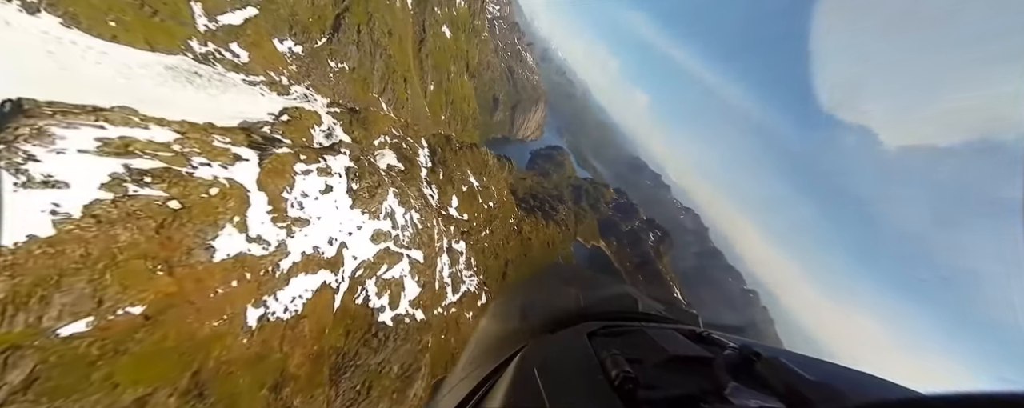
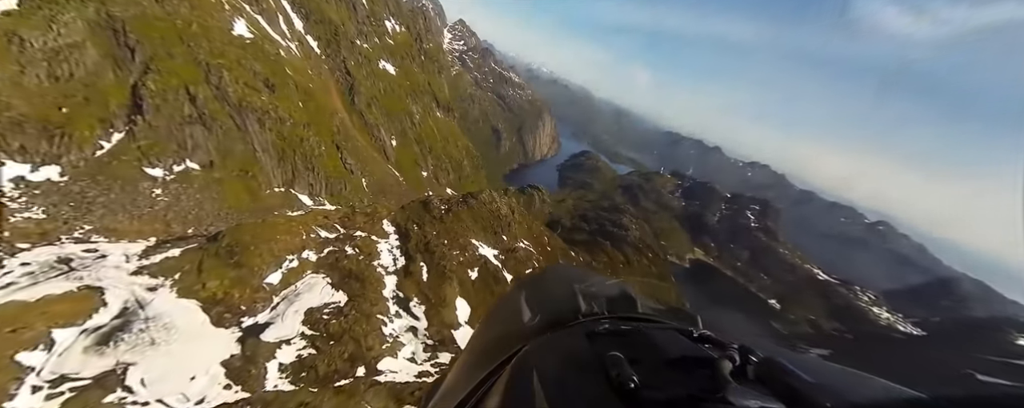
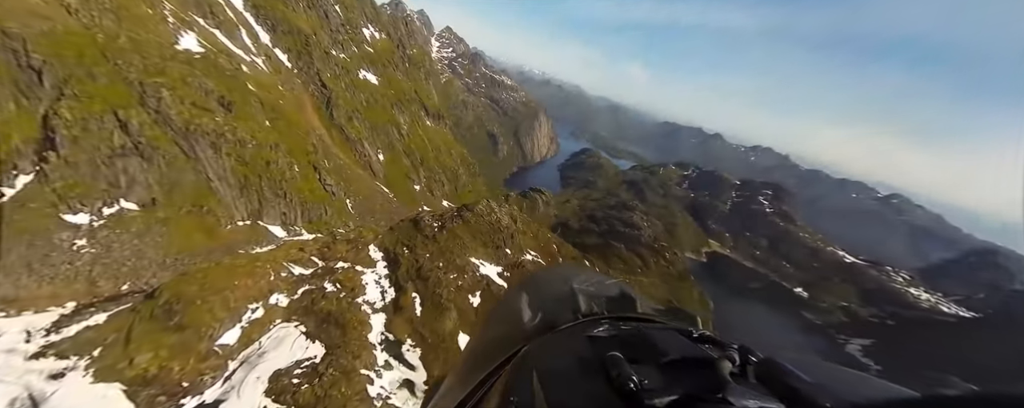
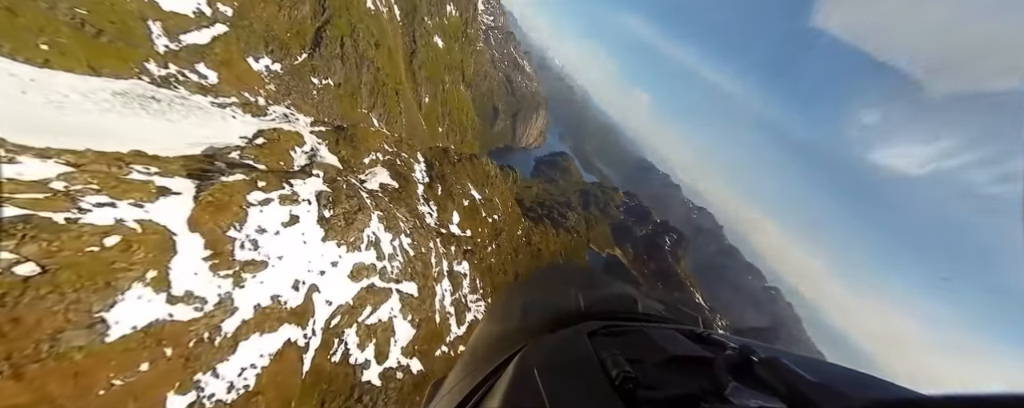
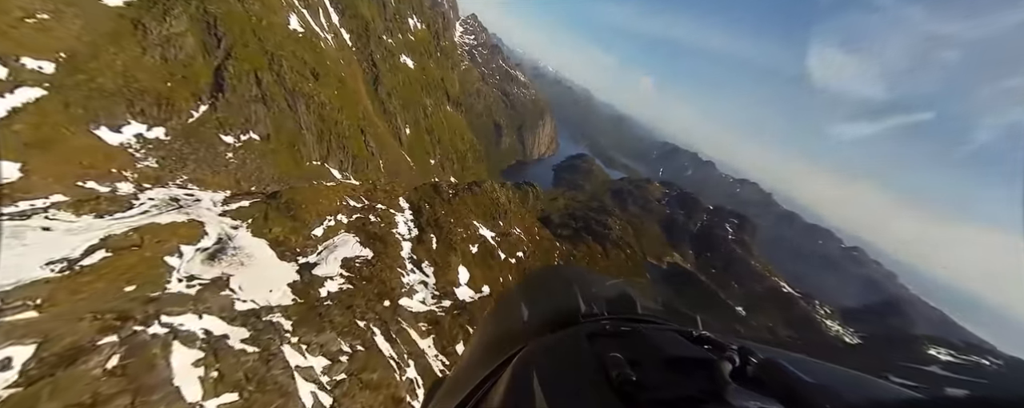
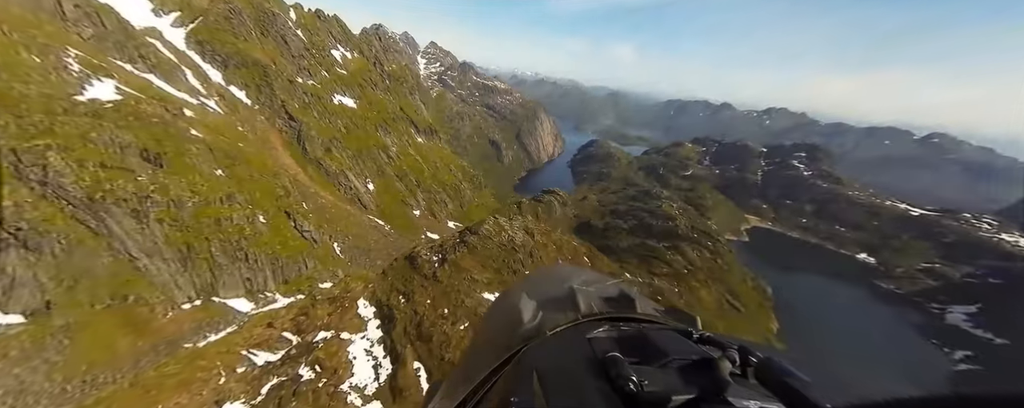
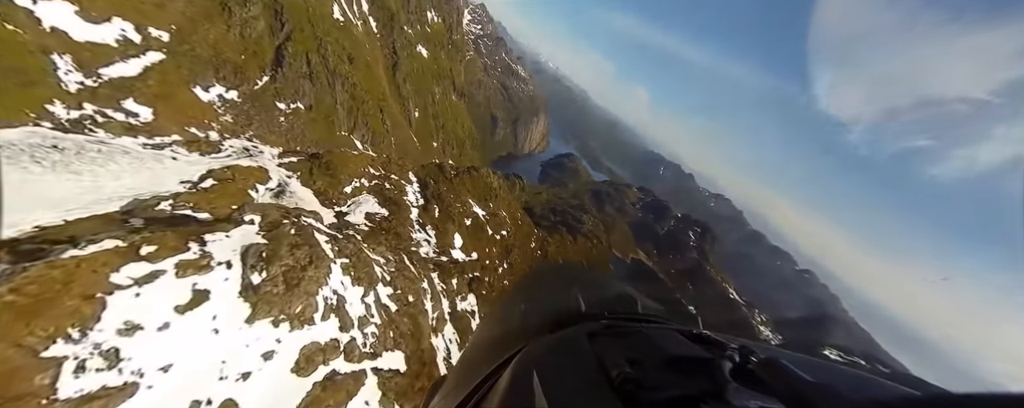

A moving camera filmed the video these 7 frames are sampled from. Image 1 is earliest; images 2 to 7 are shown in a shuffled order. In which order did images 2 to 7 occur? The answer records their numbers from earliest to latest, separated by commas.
4, 7, 5, 2, 3, 6
